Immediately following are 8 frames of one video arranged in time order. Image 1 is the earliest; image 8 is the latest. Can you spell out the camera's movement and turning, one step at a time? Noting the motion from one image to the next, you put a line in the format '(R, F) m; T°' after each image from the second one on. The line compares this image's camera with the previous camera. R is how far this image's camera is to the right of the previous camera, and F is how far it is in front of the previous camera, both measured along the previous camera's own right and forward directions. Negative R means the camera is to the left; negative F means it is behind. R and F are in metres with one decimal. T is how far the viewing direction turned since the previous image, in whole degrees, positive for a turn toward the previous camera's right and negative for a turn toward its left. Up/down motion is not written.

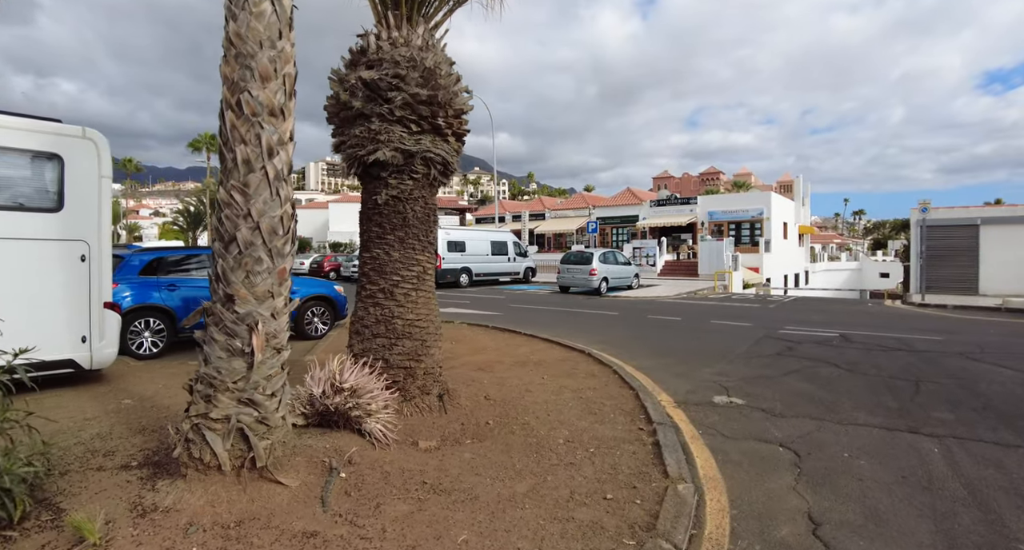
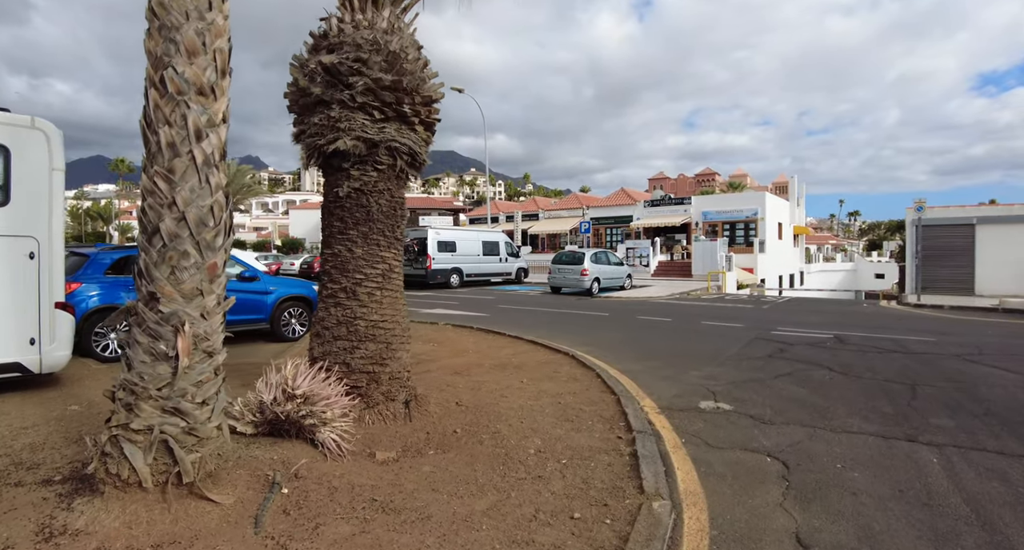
(+0.2, +0.3) m; 0°
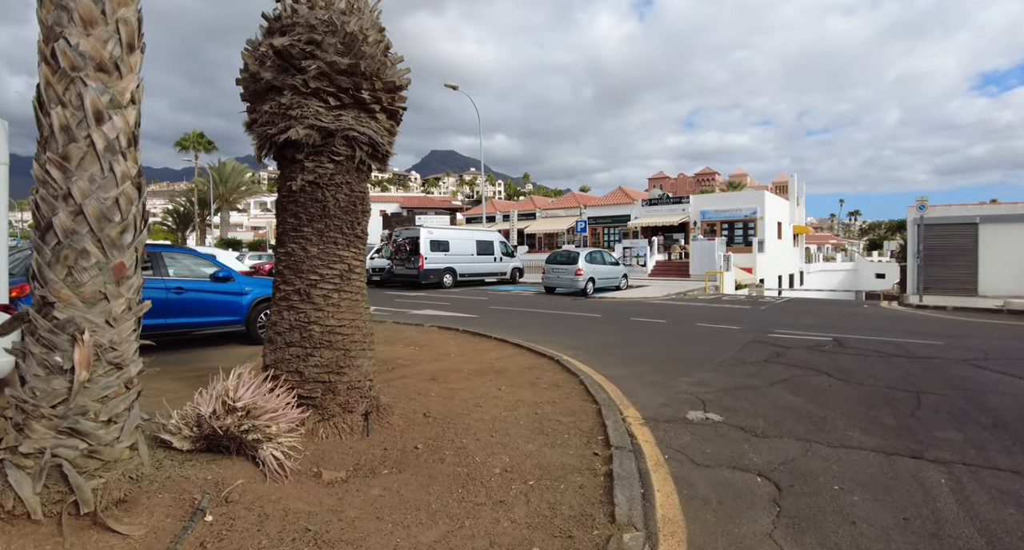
(+0.3, +0.4) m; 0°
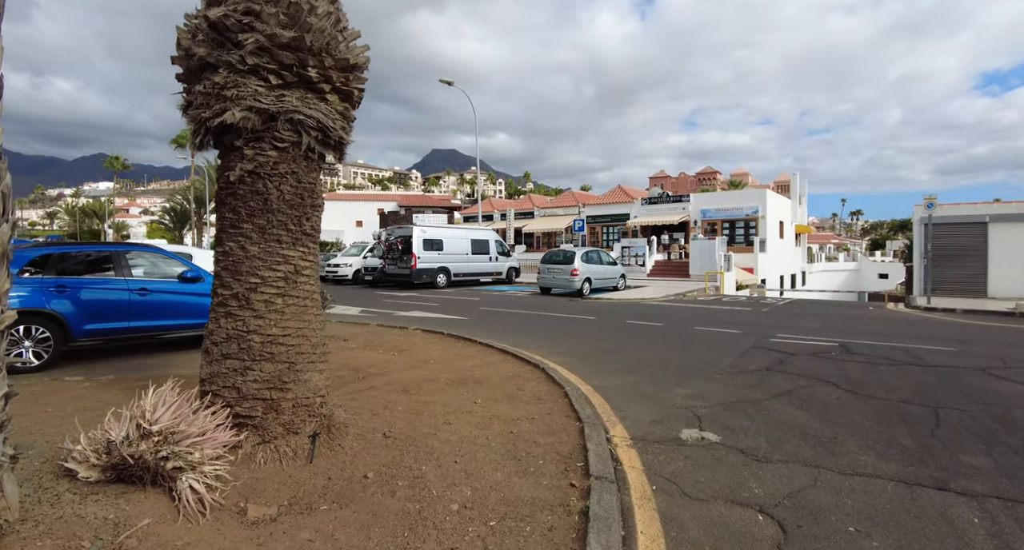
(+0.2, +0.5) m; 0°
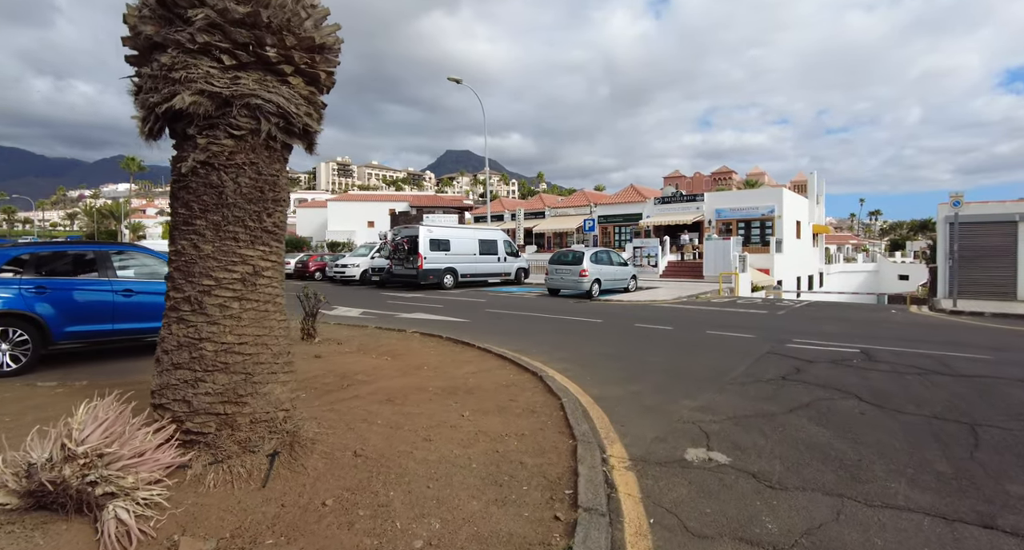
(+0.2, +0.4) m; -1°
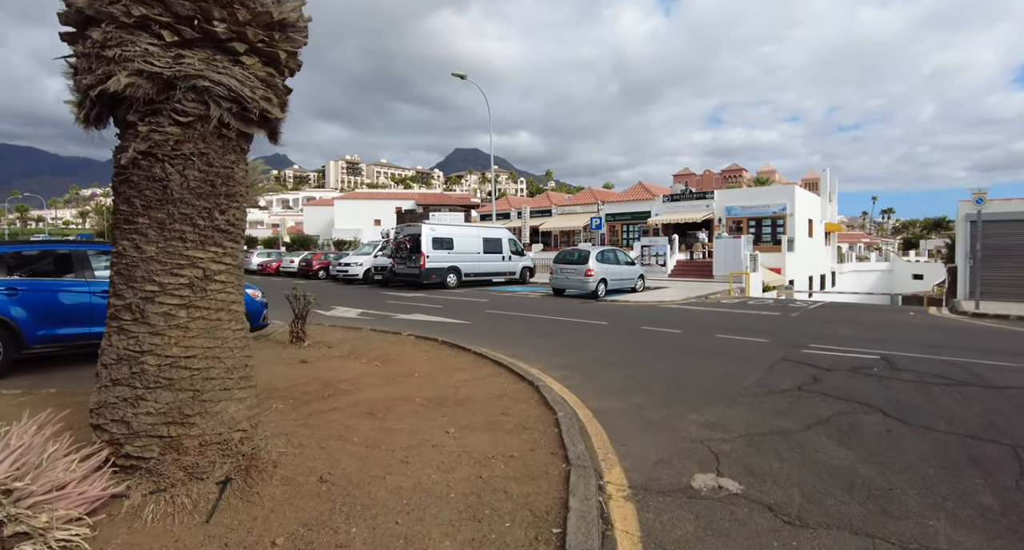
(+0.2, +0.4) m; -1°
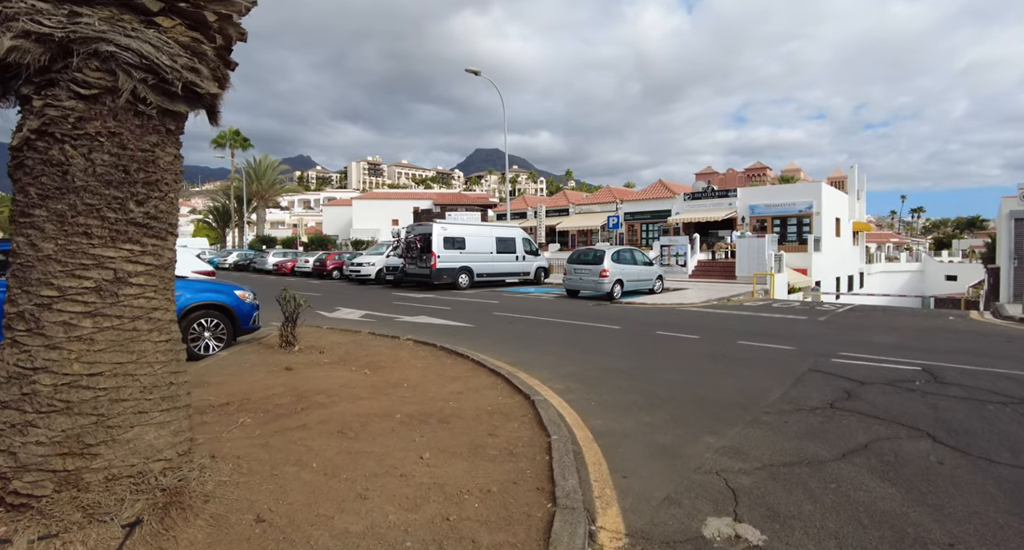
(+0.3, +0.6) m; -2°
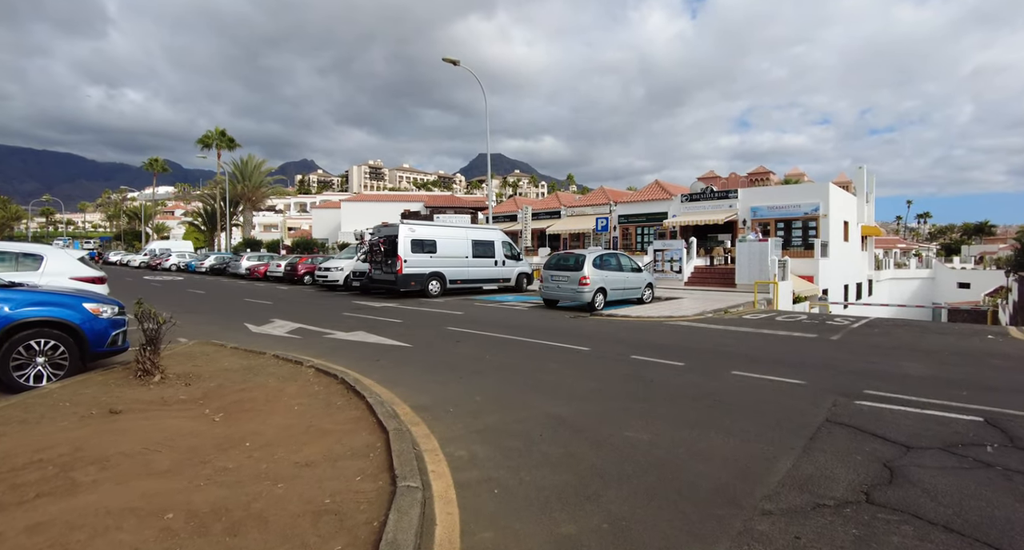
(+0.9, +1.9) m; 0°
